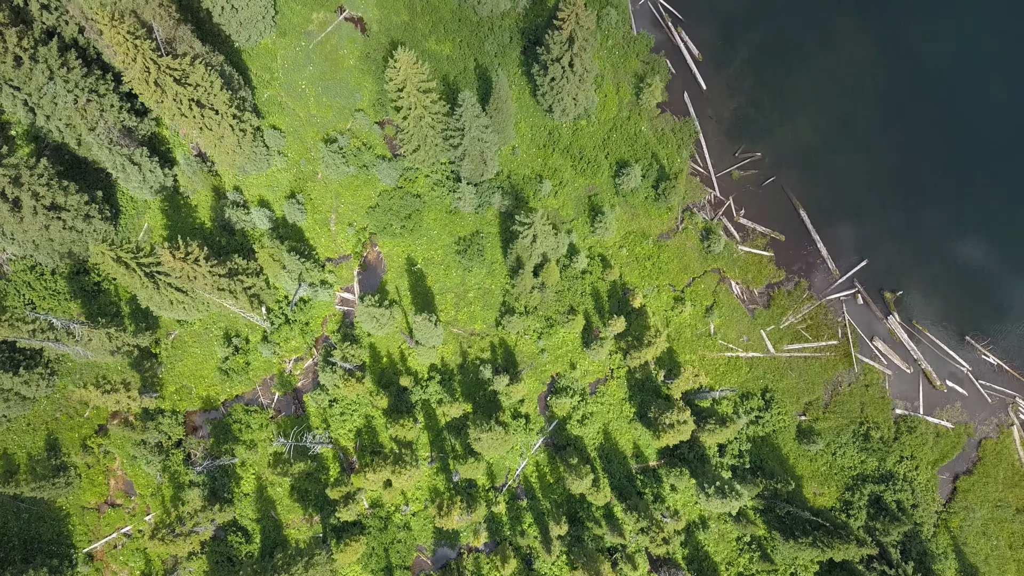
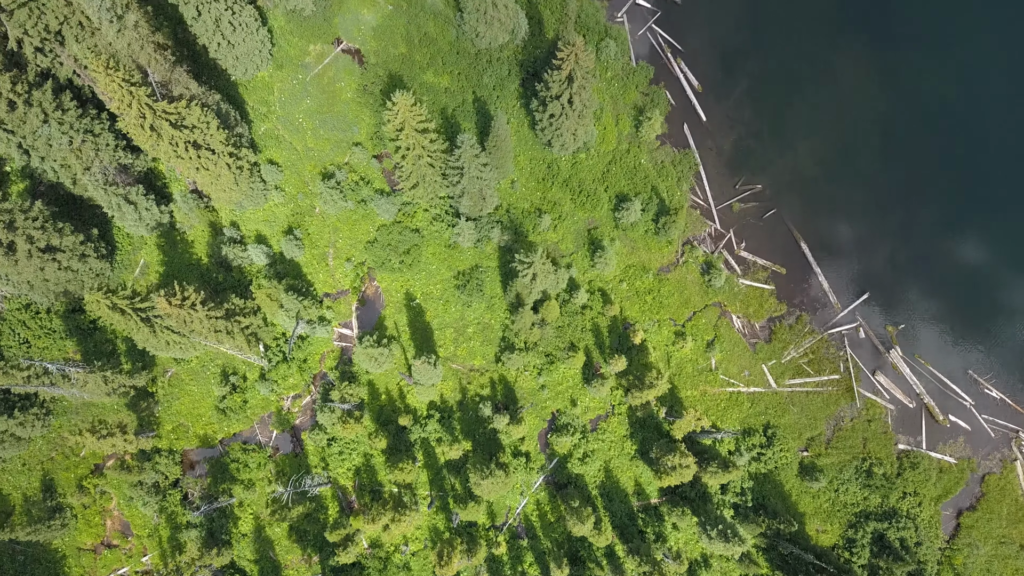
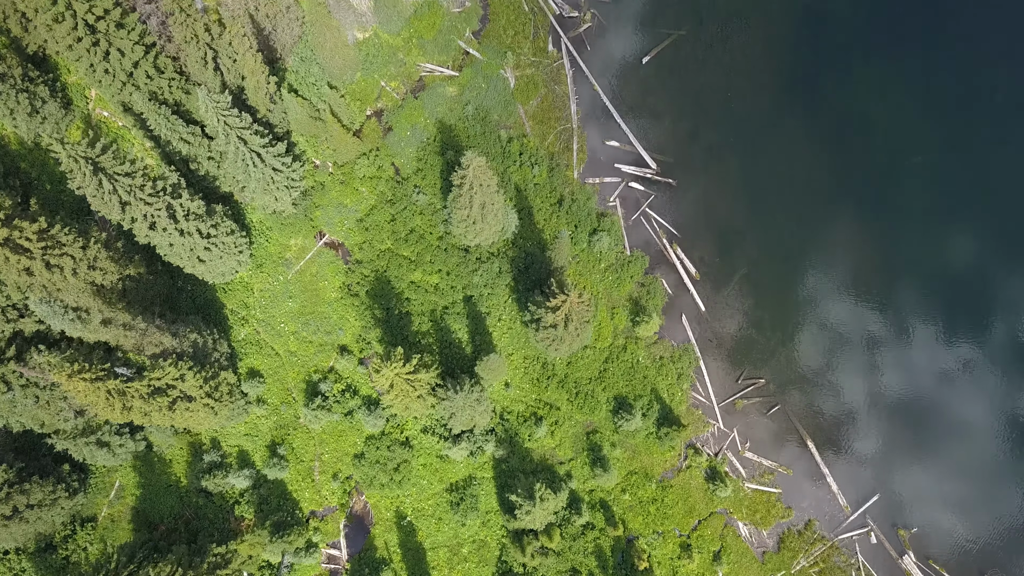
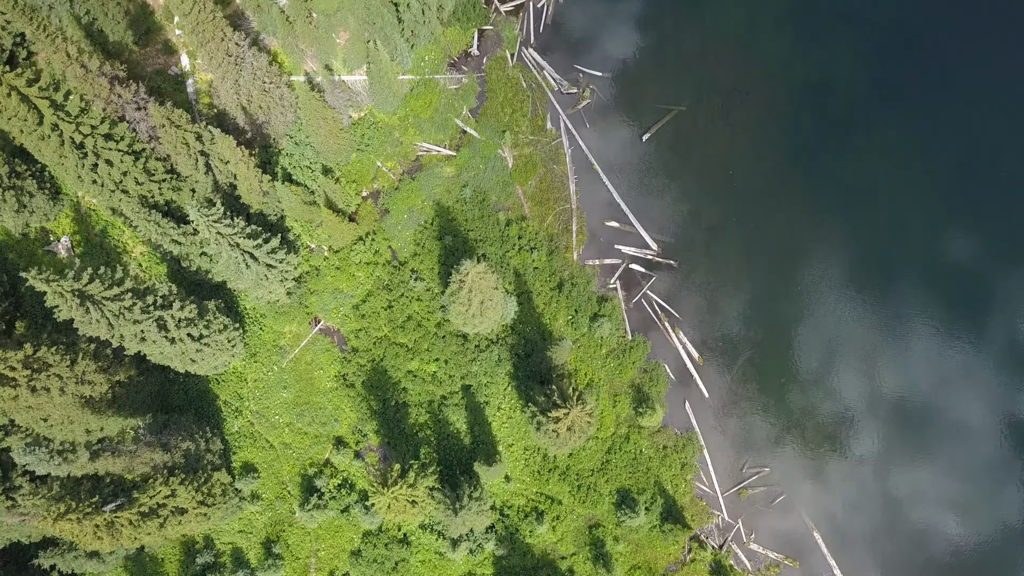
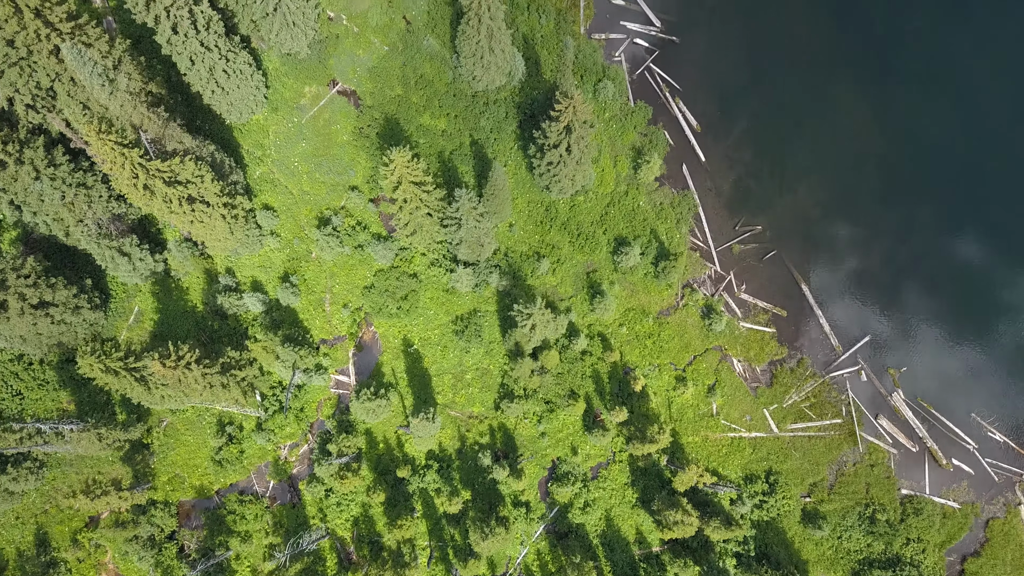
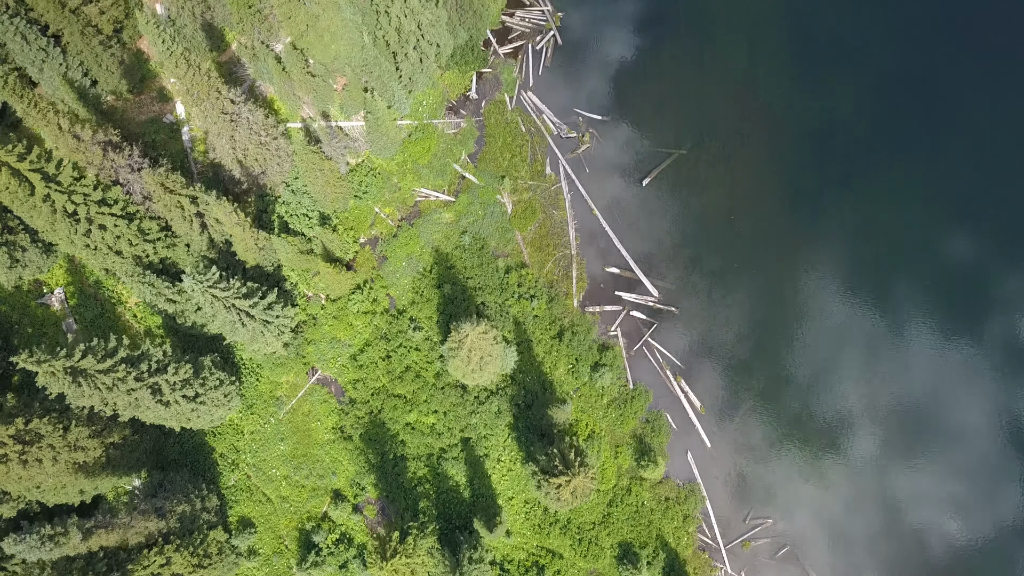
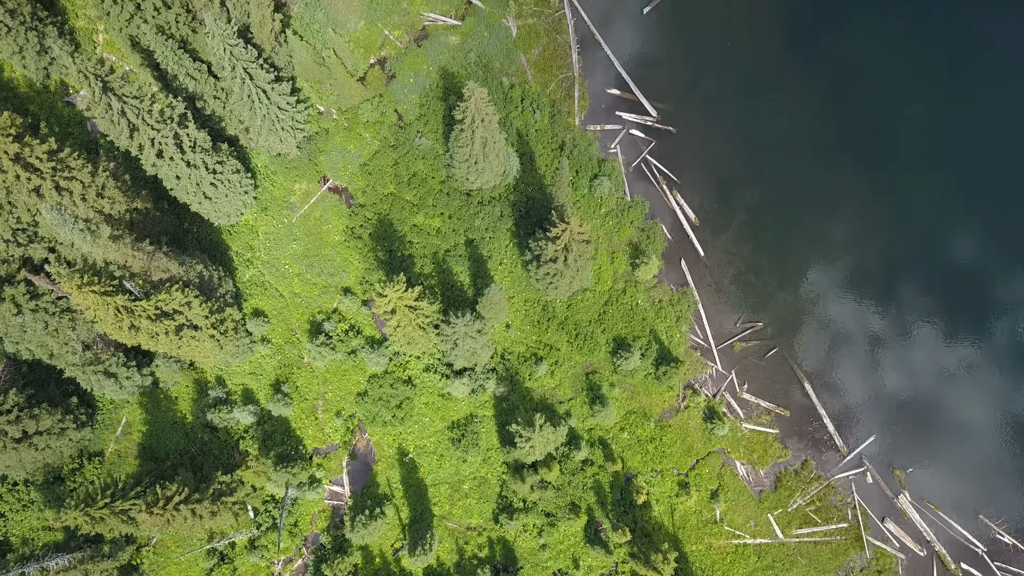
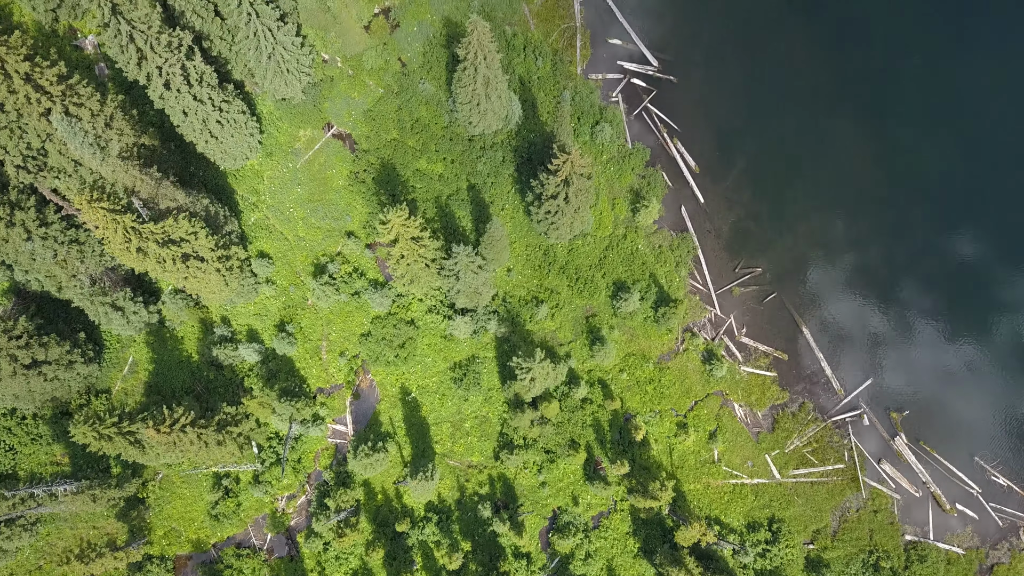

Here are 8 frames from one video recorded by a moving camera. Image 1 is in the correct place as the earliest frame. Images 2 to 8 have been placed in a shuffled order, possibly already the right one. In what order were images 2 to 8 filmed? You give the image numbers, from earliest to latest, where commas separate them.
2, 5, 8, 7, 3, 4, 6
